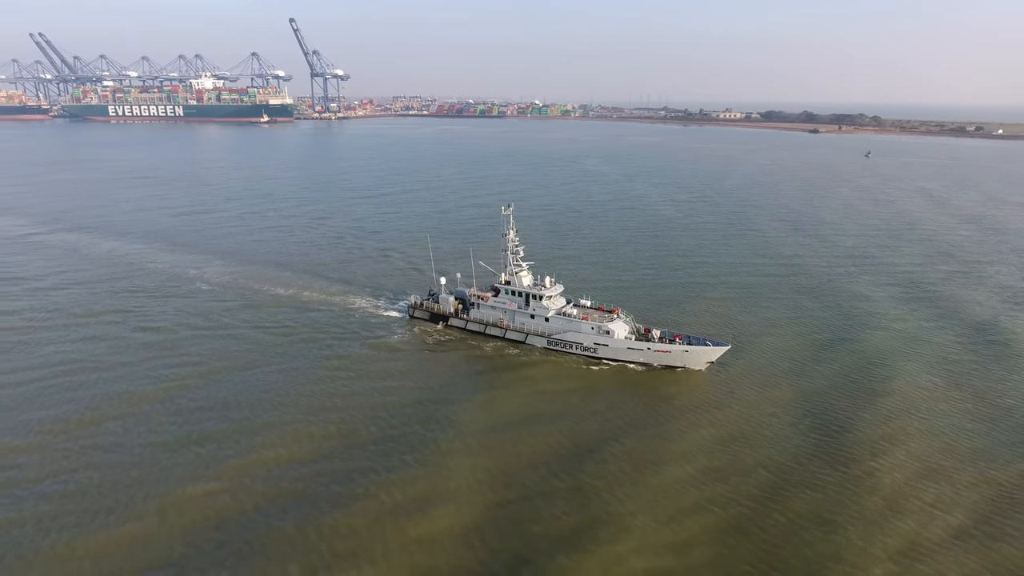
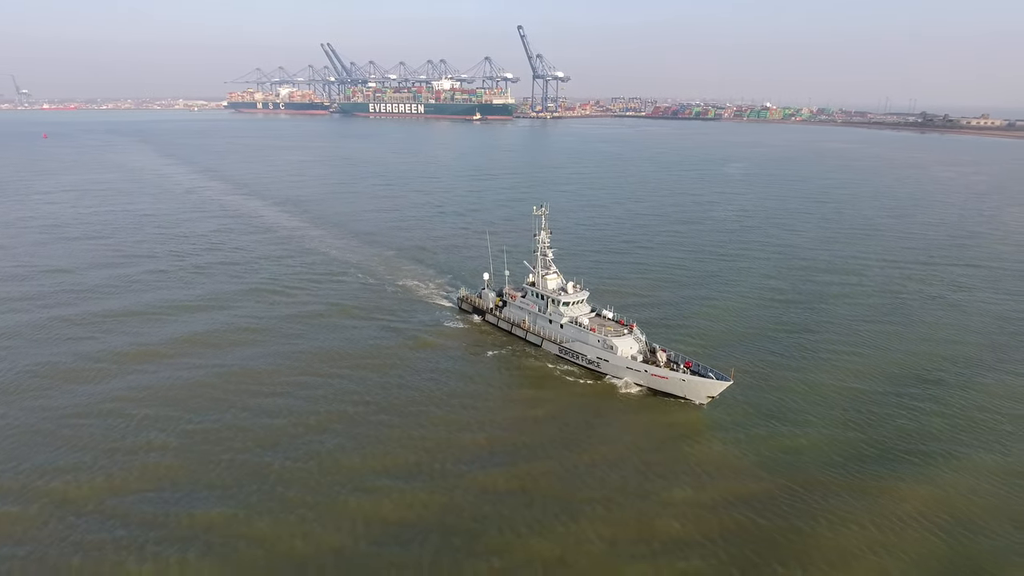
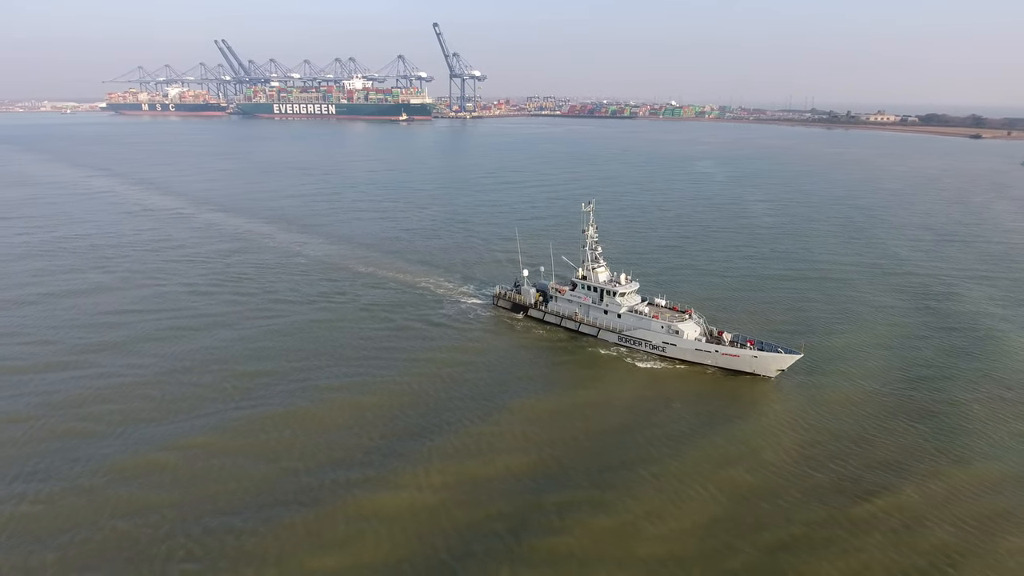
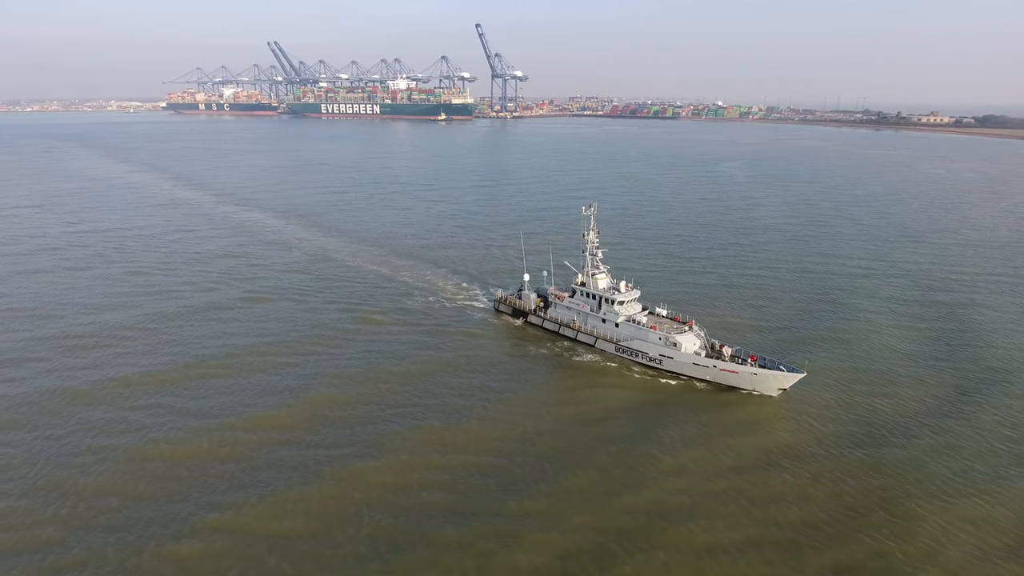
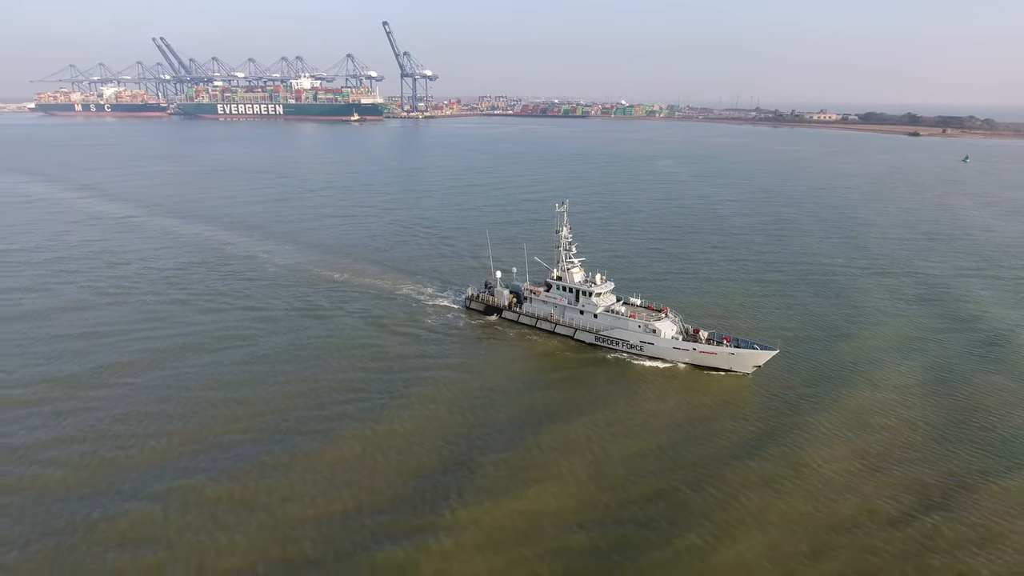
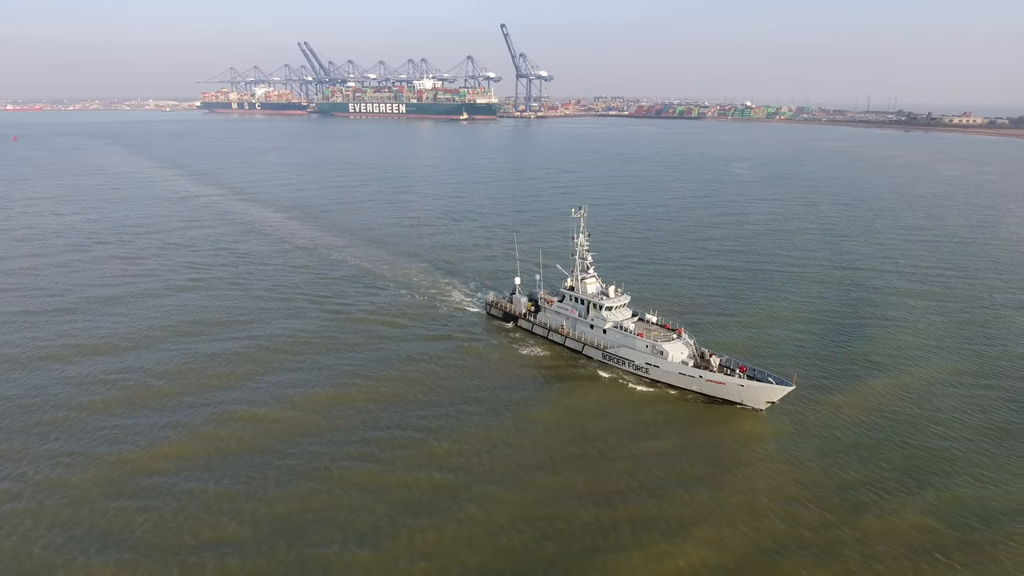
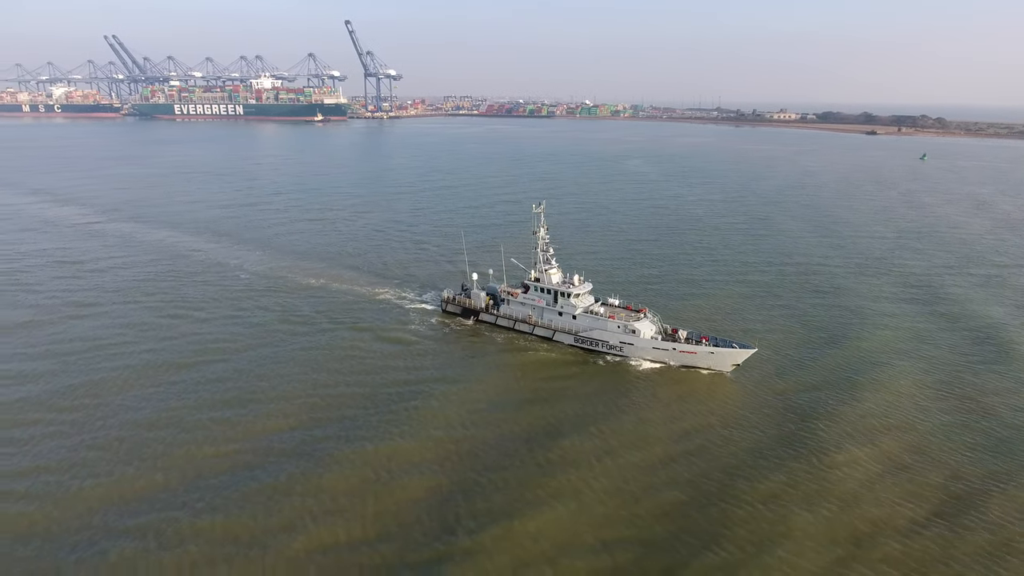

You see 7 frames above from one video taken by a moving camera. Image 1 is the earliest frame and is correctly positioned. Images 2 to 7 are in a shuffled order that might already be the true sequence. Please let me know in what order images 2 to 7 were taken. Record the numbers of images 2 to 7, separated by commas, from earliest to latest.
7, 5, 3, 4, 6, 2
